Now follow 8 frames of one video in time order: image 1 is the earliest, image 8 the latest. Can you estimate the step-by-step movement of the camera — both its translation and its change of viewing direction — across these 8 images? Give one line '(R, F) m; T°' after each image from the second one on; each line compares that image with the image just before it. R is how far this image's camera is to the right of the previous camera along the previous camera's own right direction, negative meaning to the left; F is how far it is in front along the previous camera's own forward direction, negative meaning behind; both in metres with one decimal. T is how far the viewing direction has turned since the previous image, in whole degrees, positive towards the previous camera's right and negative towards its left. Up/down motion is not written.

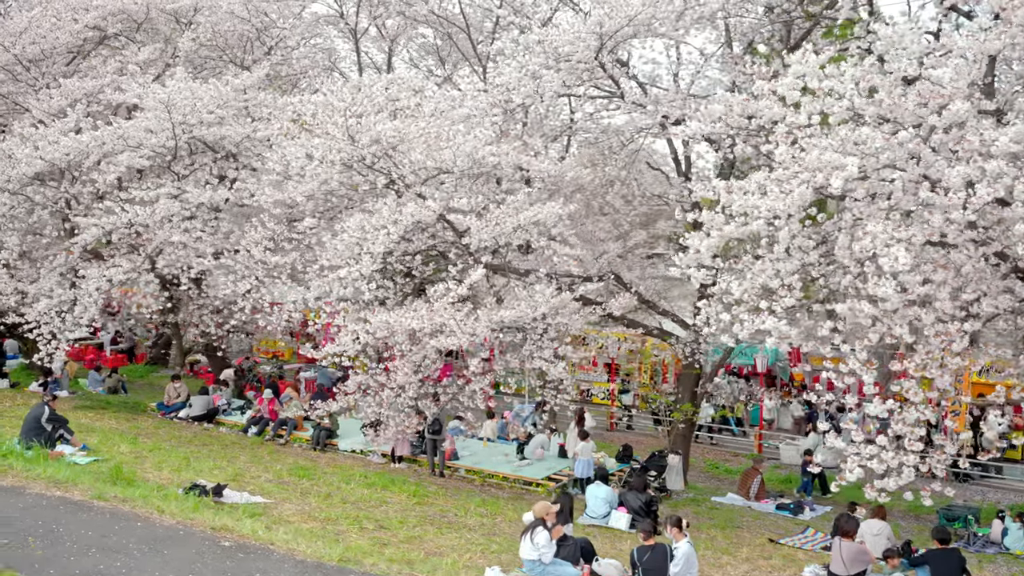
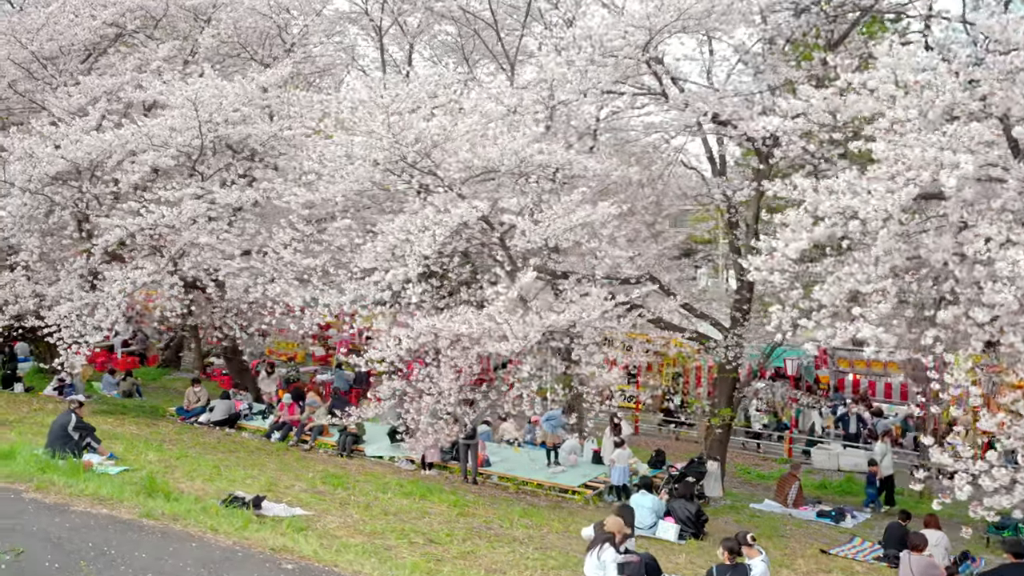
(-0.7, +0.4) m; 0°
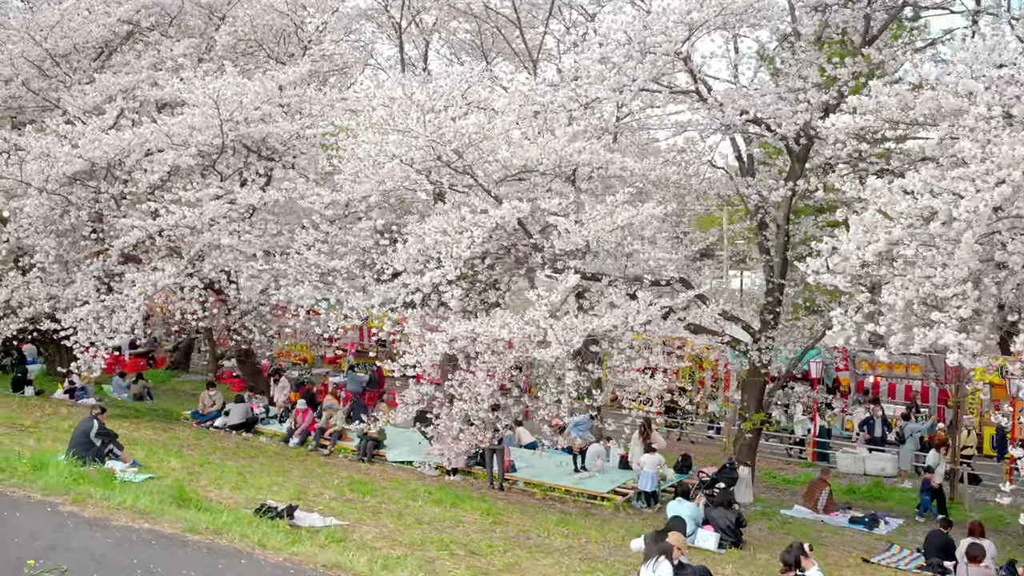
(-0.5, +0.3) m; 0°
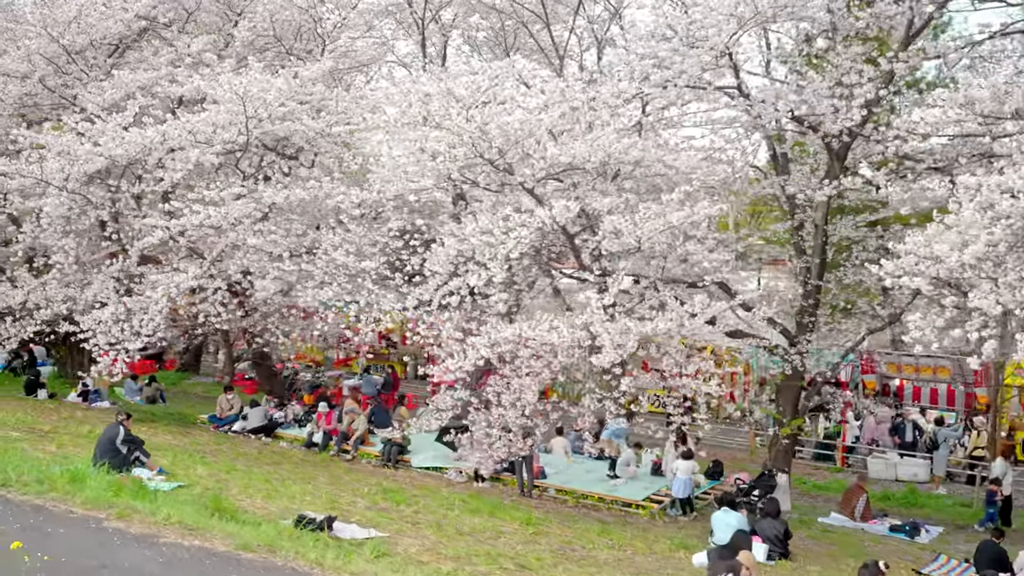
(-0.6, +0.4) m; 0°
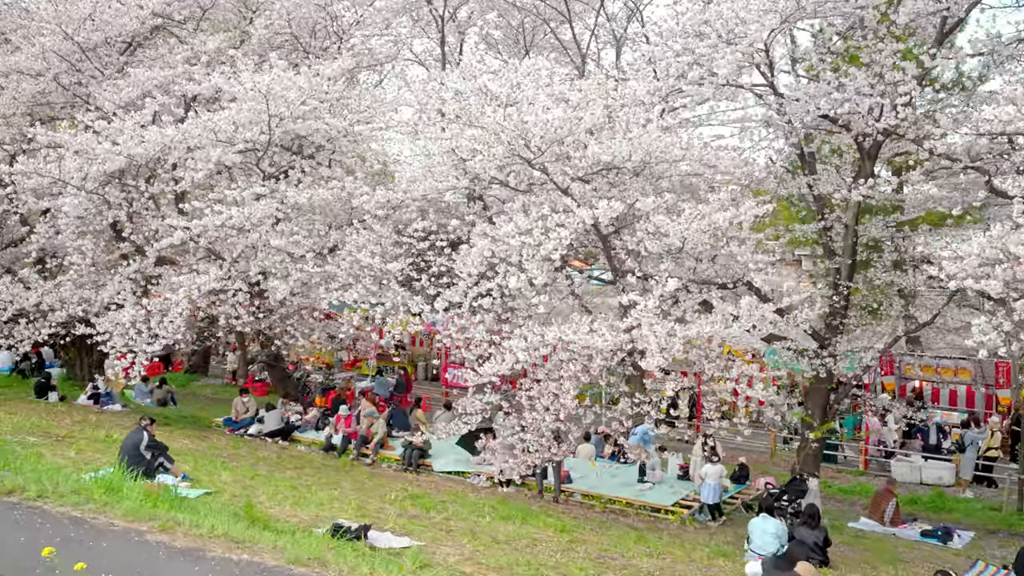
(-0.5, +0.3) m; 0°
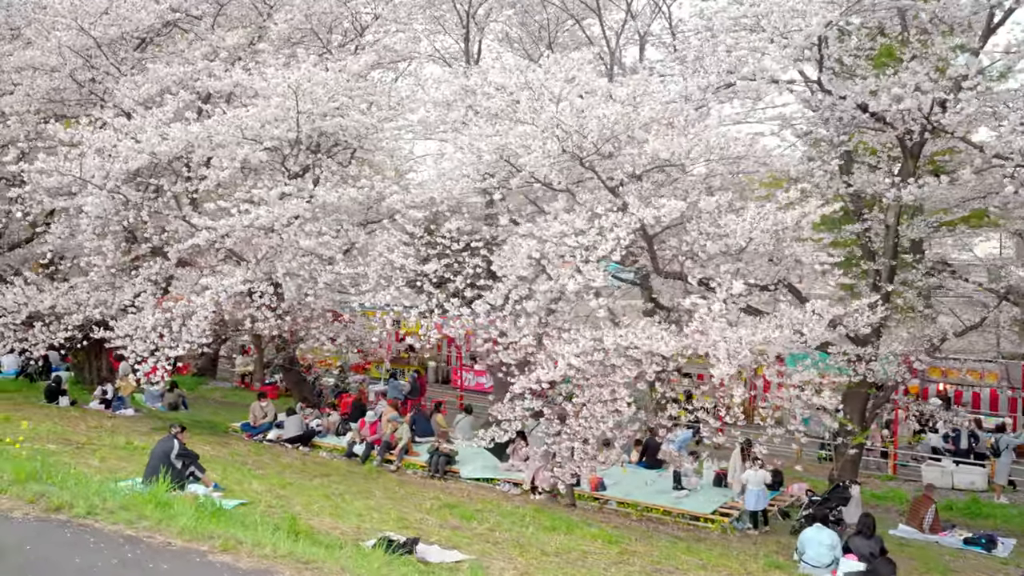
(-0.7, +0.4) m; 0°
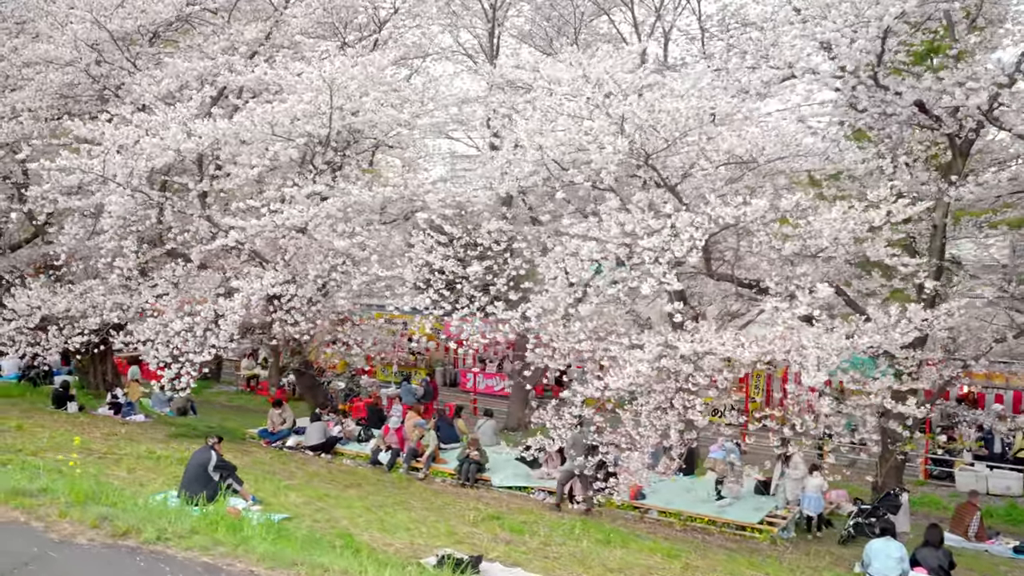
(-0.9, +0.5) m; +1°
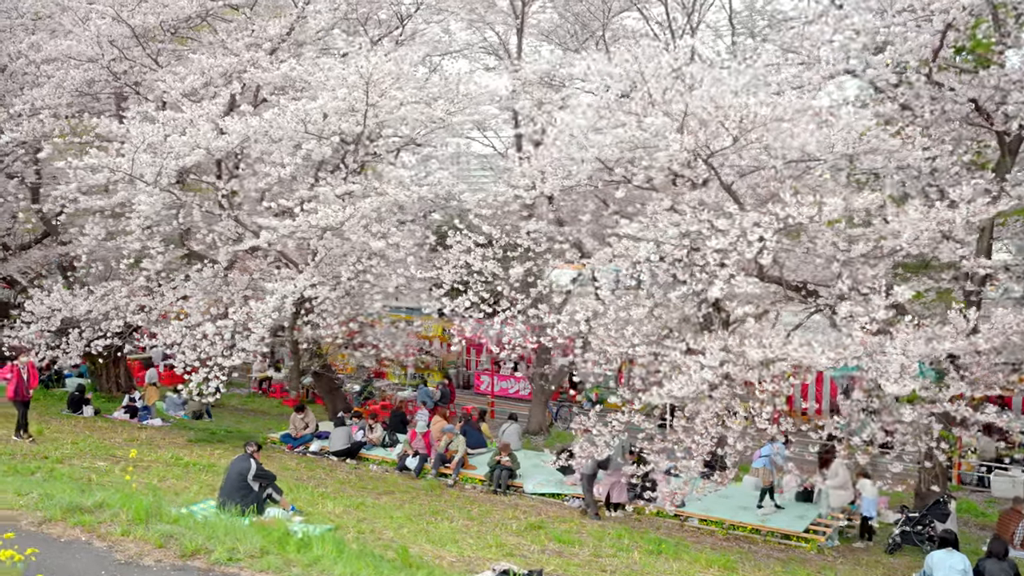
(-0.7, +0.4) m; 0°
